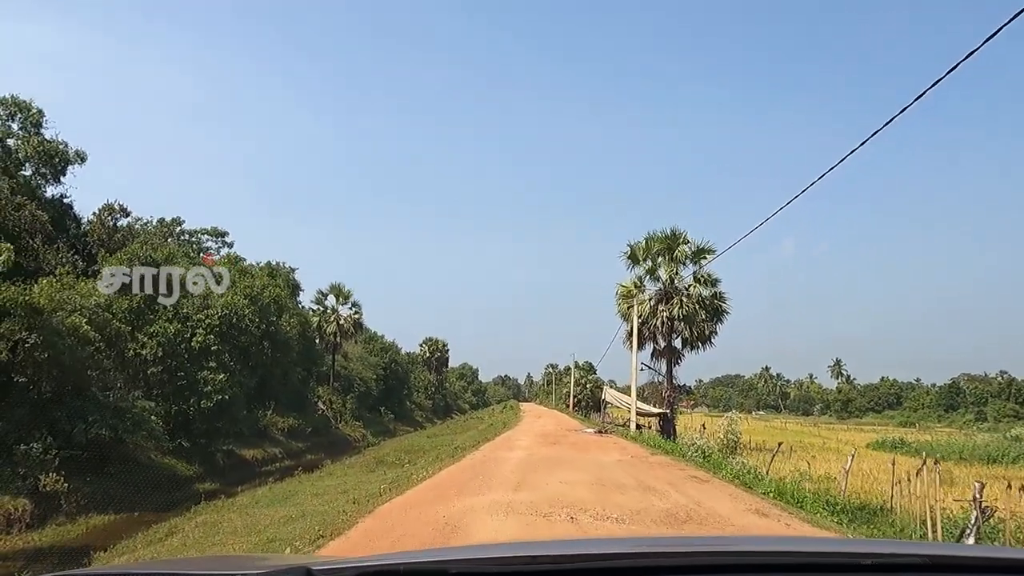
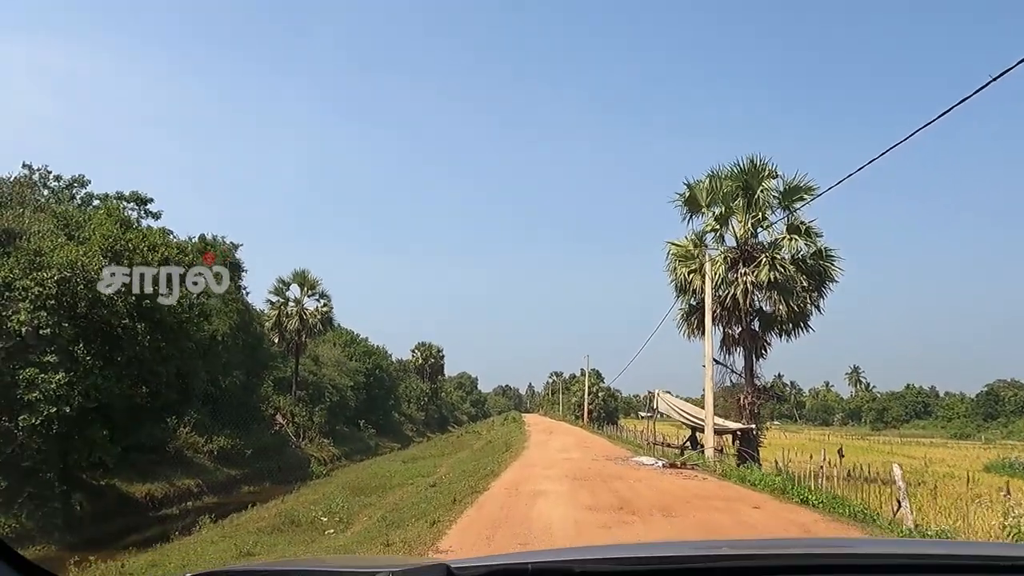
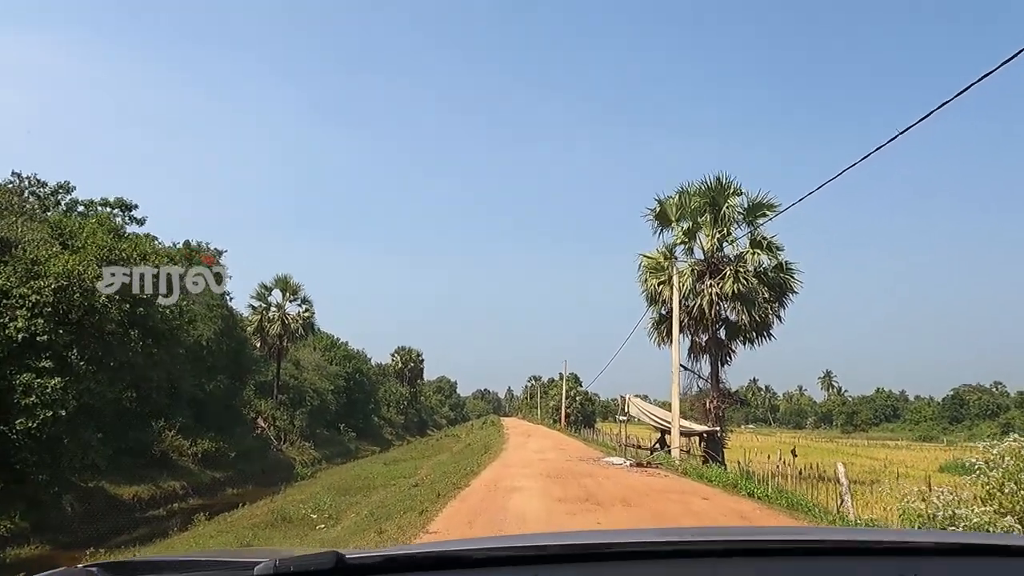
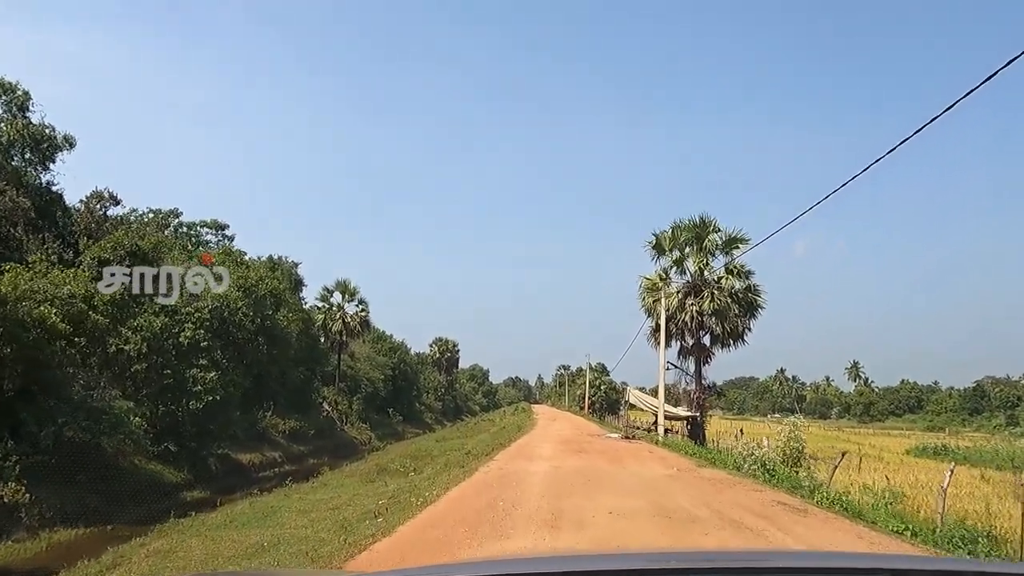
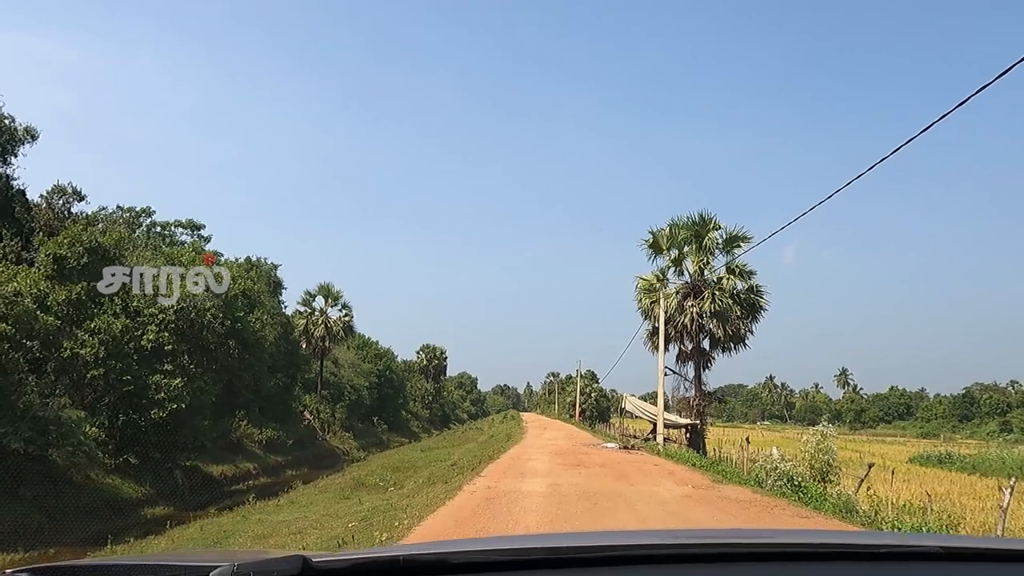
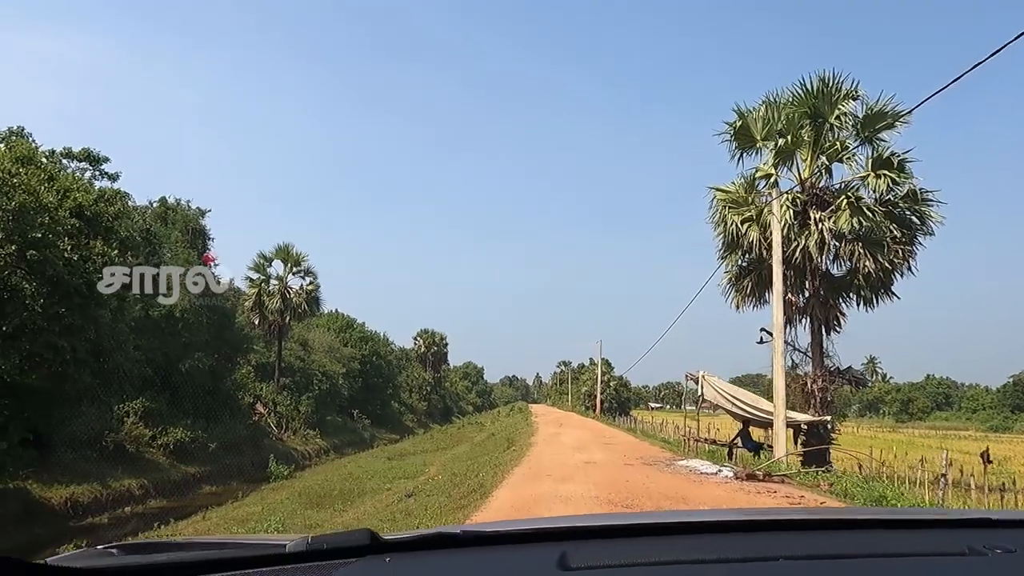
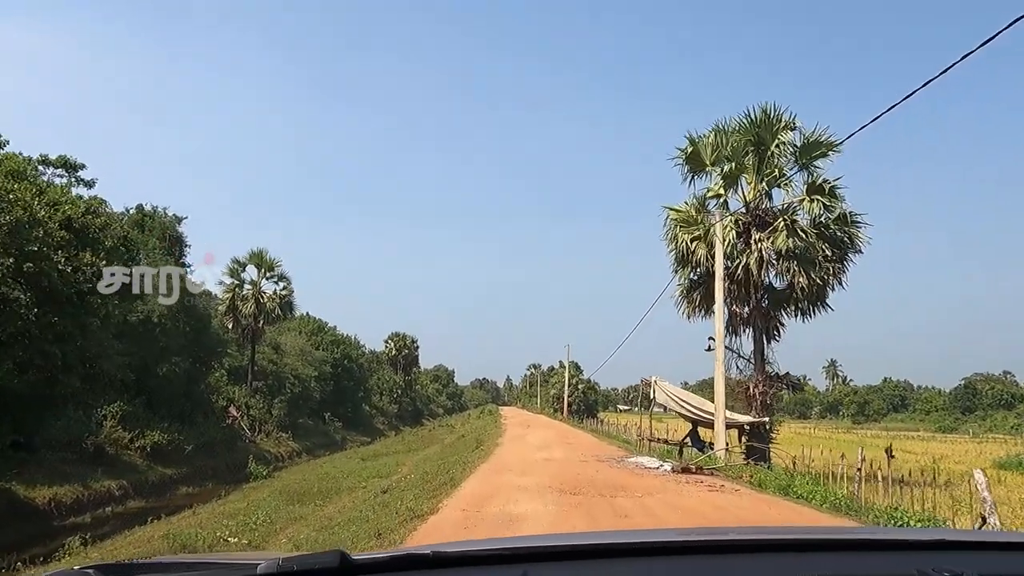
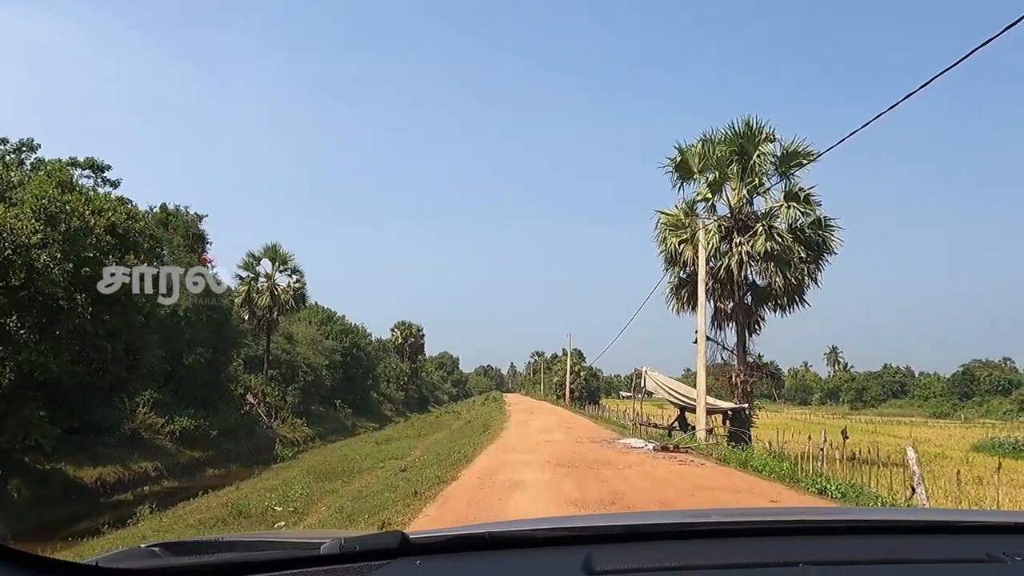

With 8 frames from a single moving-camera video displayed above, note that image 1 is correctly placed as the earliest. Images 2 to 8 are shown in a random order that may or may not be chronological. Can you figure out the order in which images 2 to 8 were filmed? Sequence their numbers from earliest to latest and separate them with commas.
4, 5, 3, 2, 8, 7, 6
